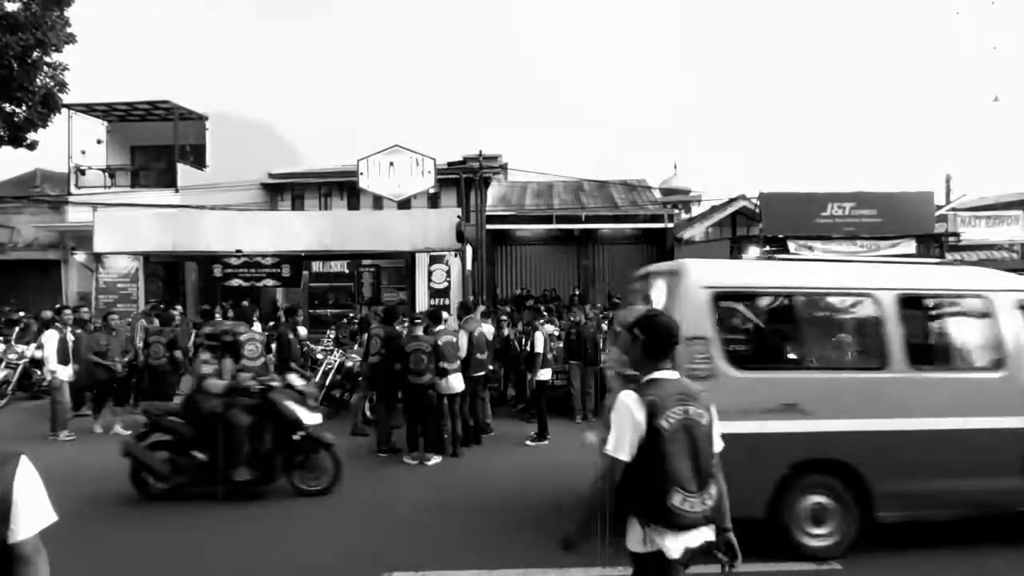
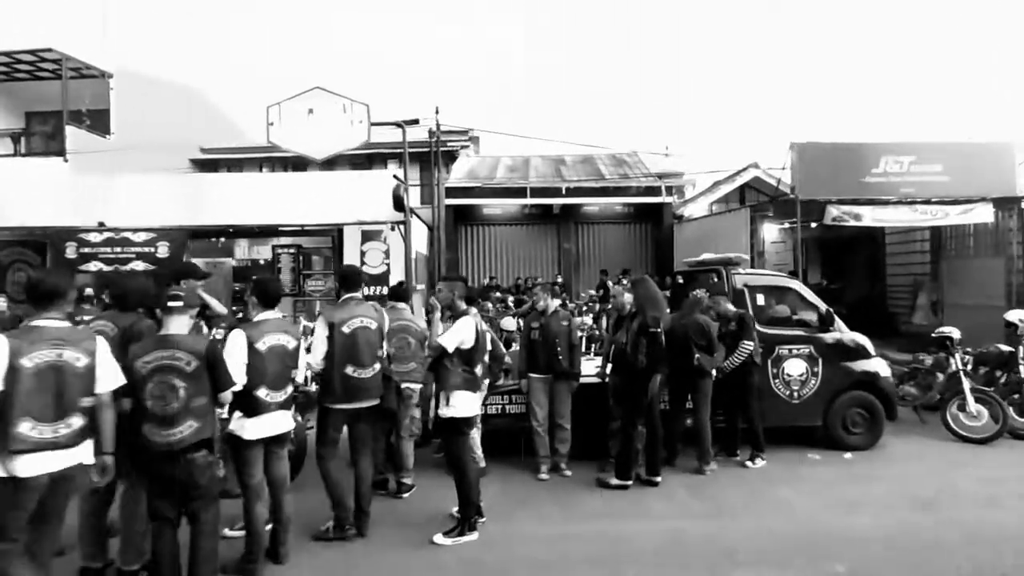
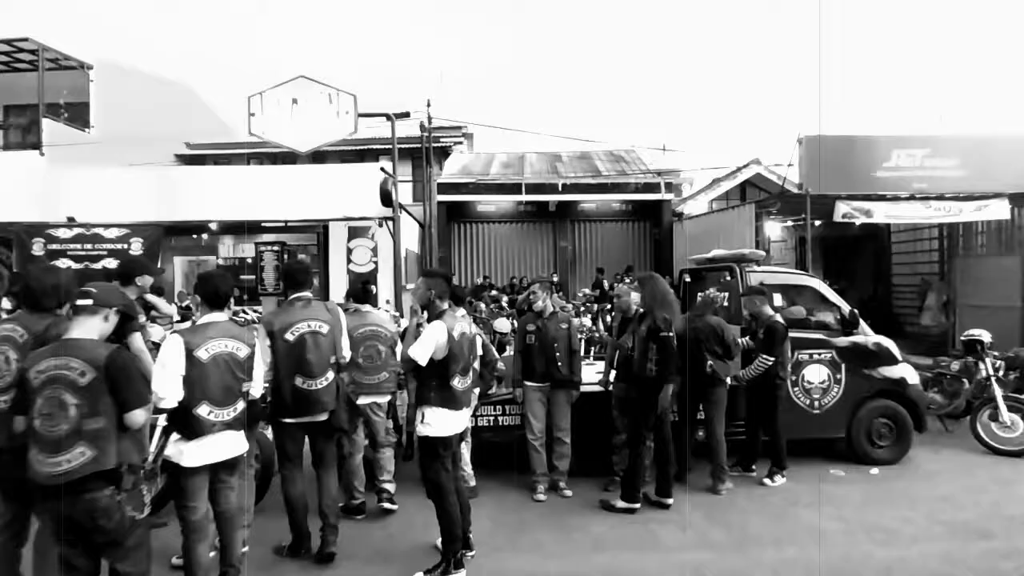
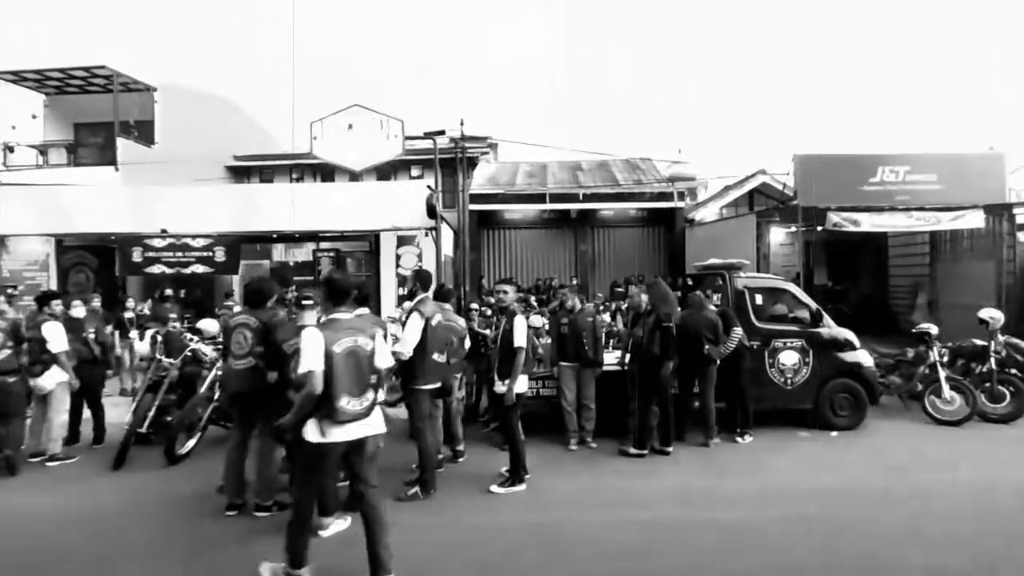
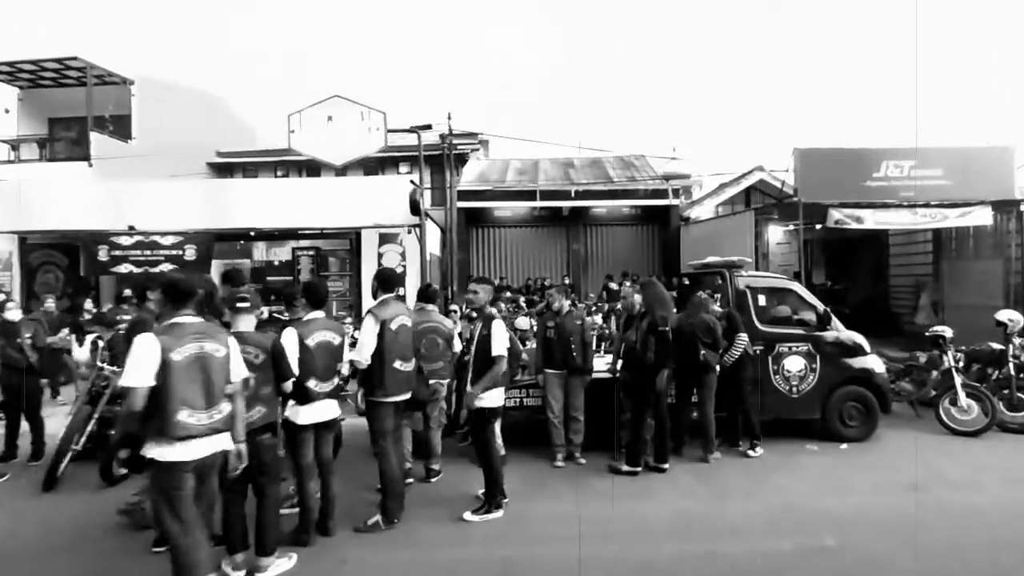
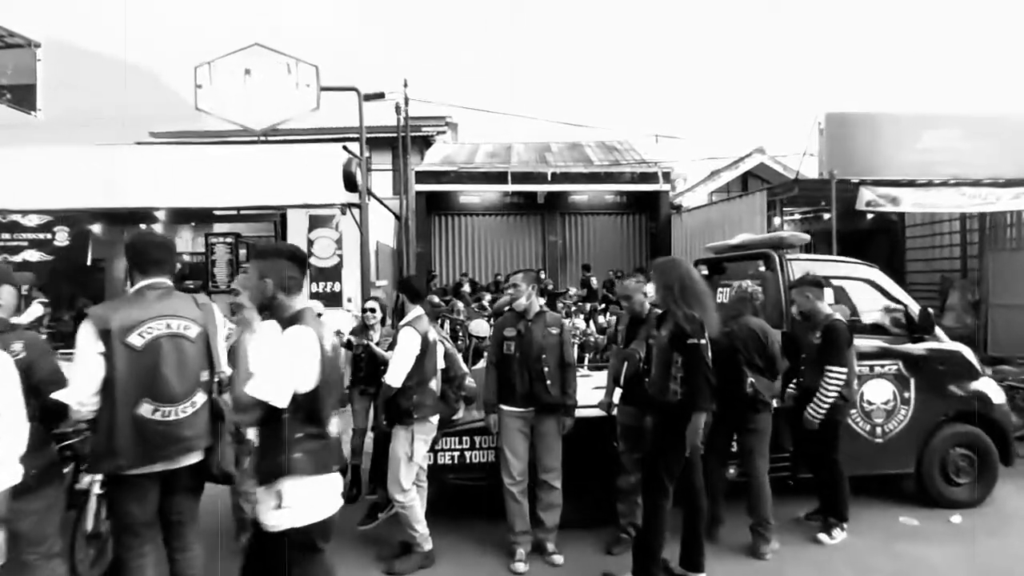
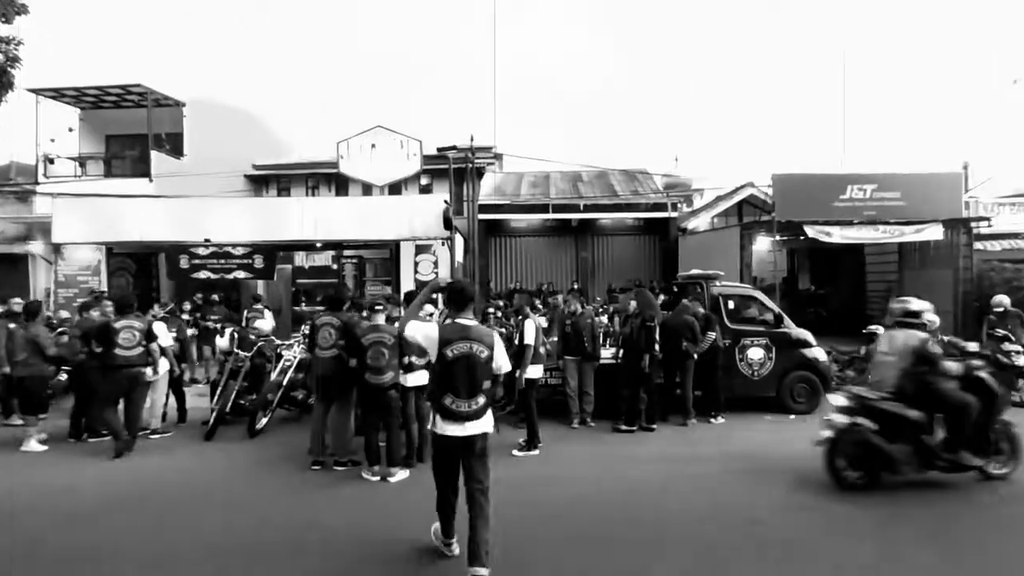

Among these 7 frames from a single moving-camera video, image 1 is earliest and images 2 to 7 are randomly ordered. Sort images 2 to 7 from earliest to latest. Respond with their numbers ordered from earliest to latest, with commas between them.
7, 4, 5, 2, 3, 6
